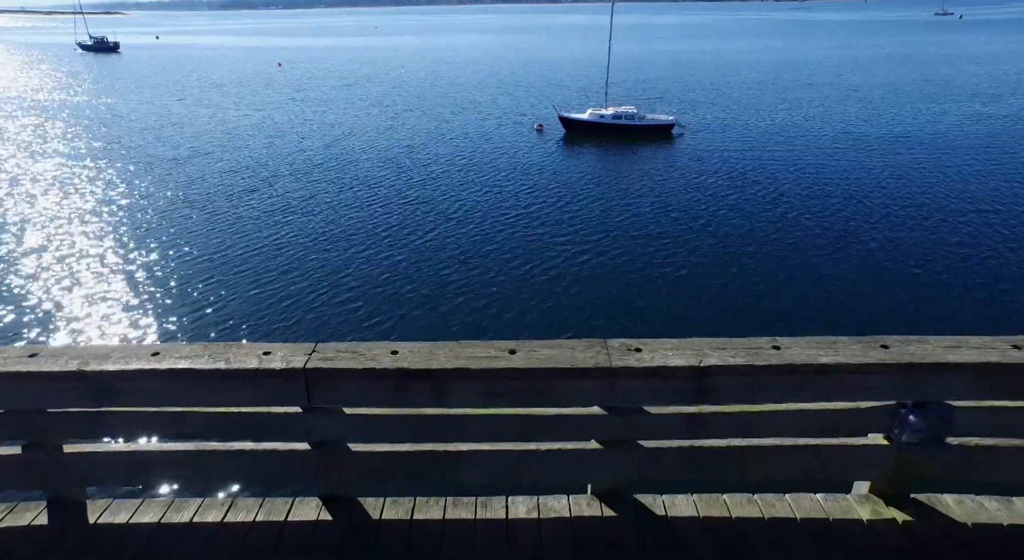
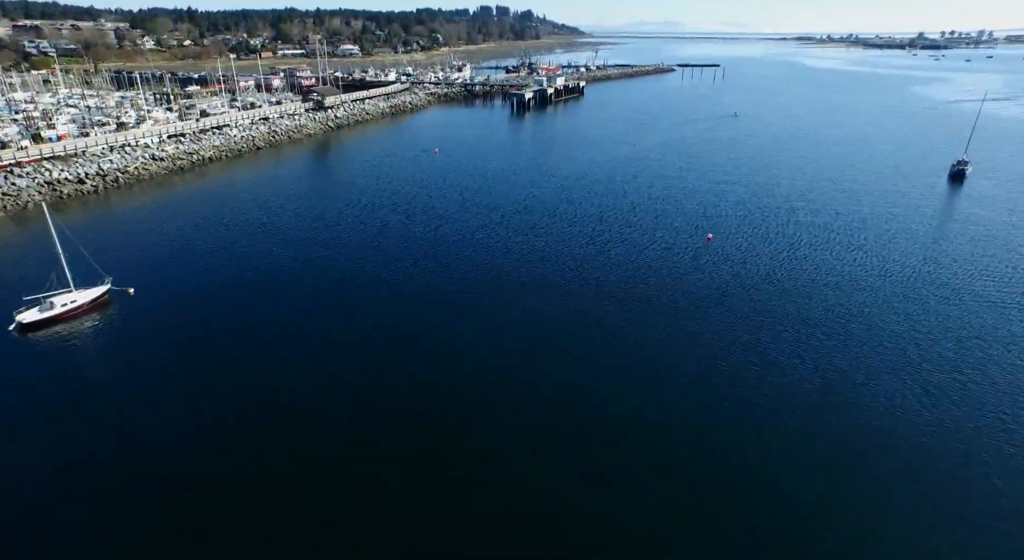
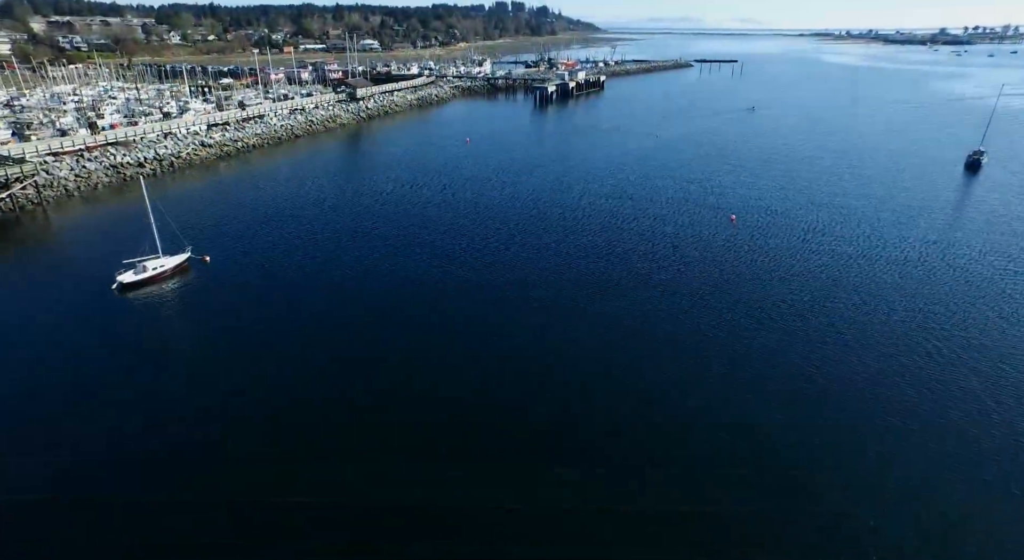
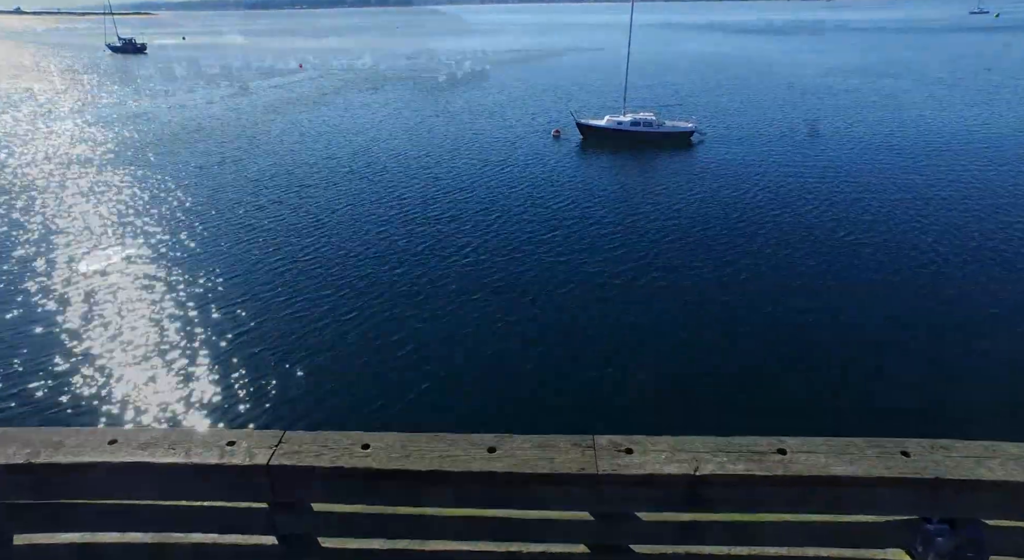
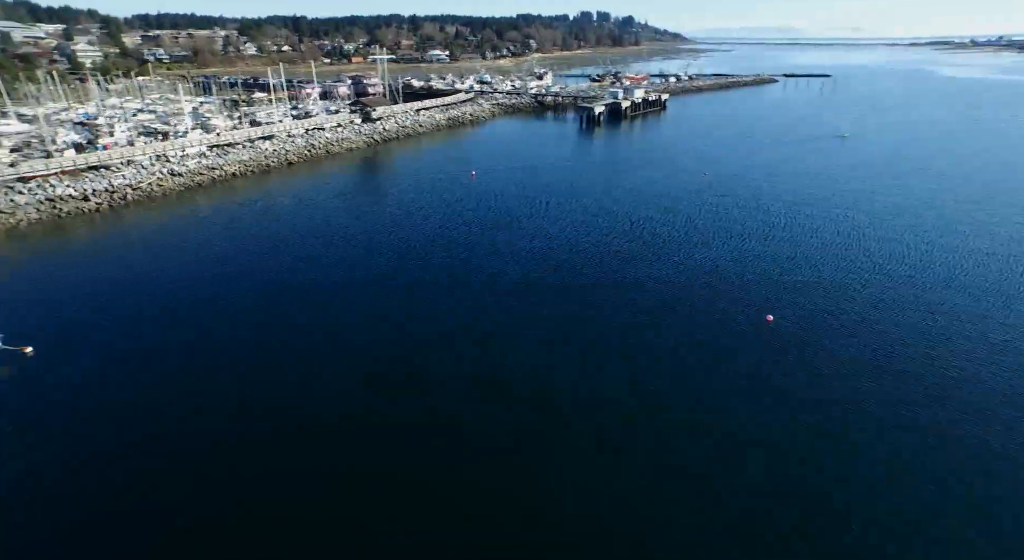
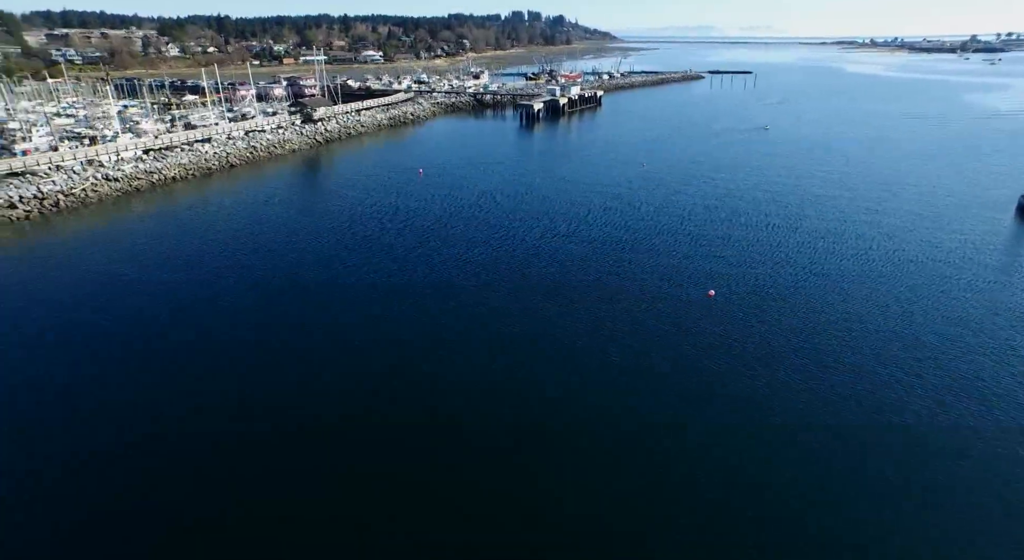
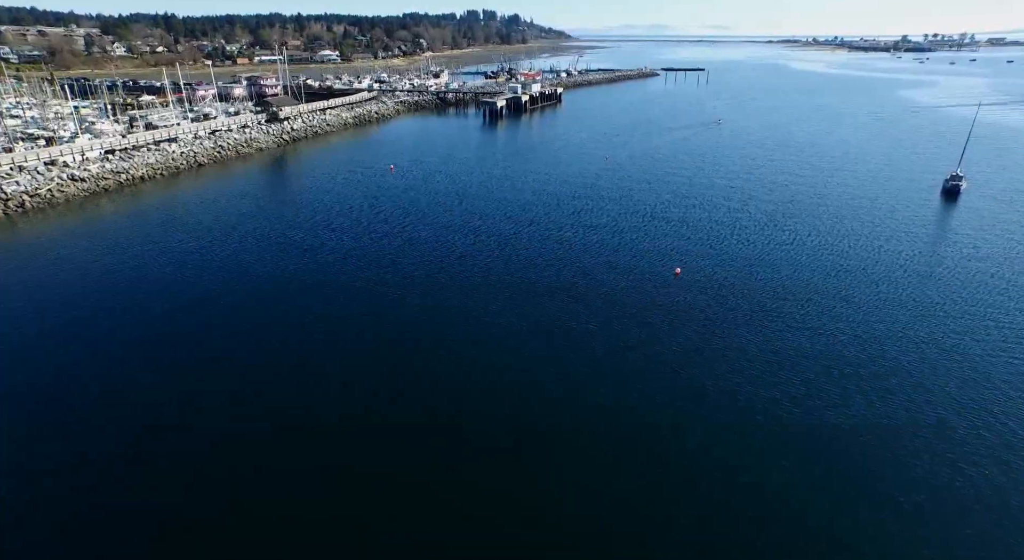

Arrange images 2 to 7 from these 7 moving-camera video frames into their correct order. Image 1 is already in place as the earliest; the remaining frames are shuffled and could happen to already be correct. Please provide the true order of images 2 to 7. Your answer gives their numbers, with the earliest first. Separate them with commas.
4, 3, 2, 7, 6, 5
